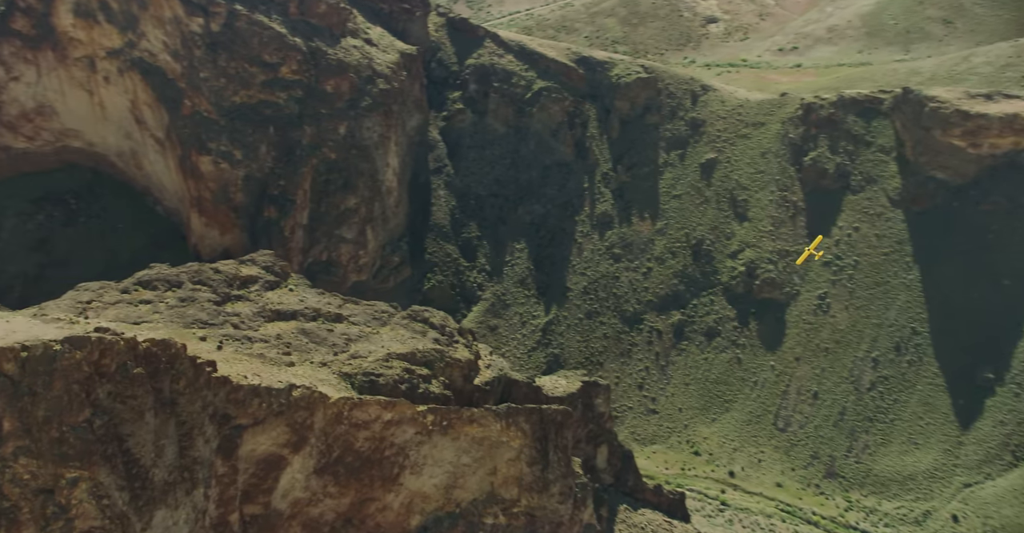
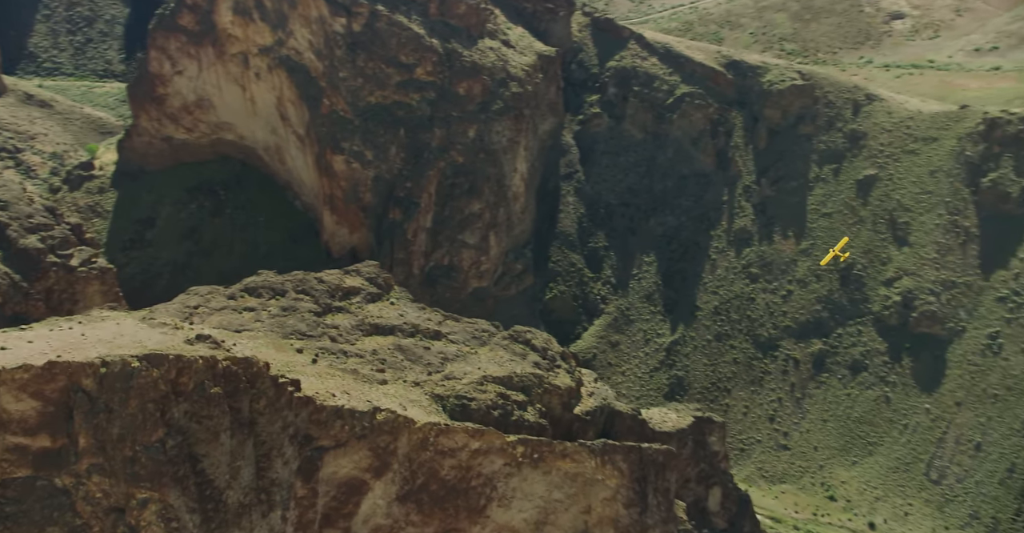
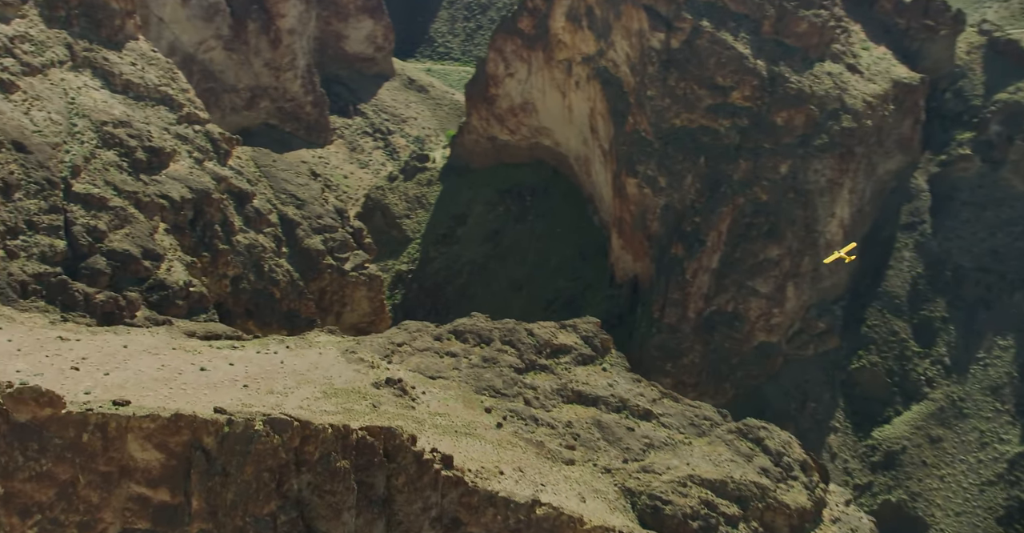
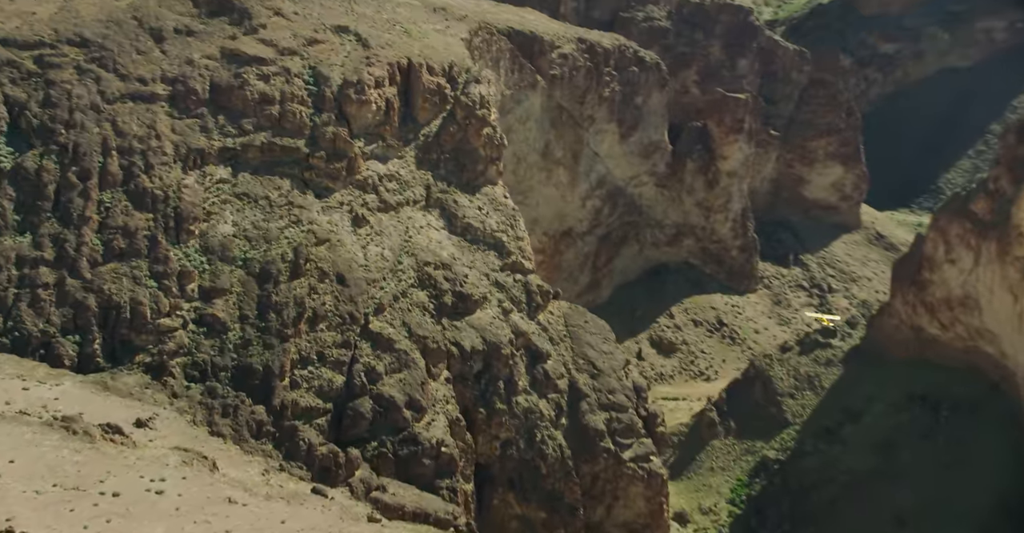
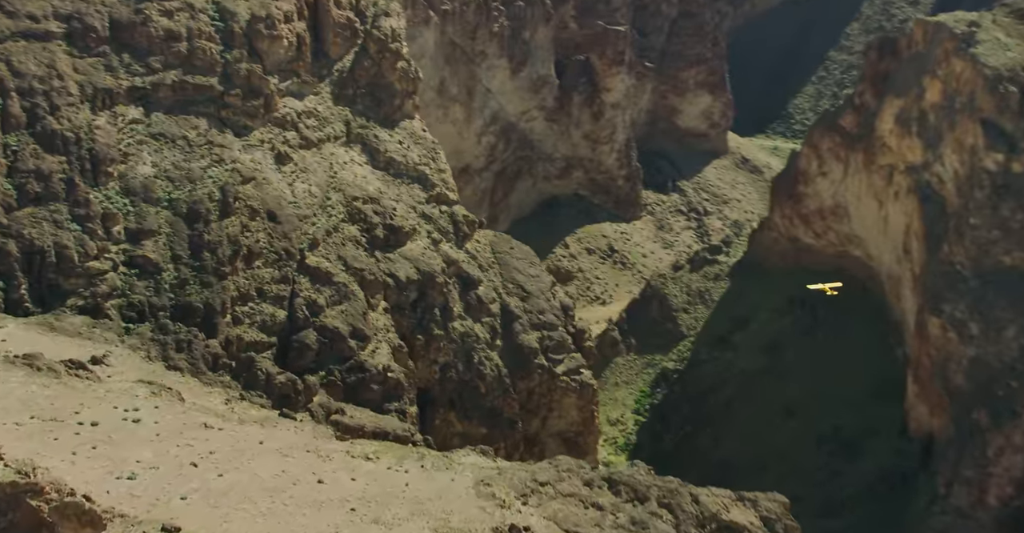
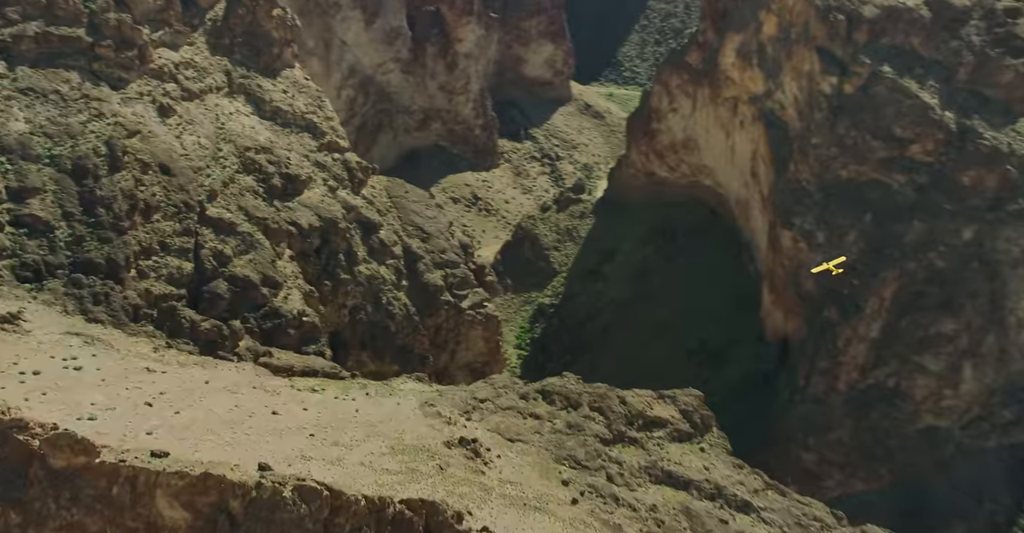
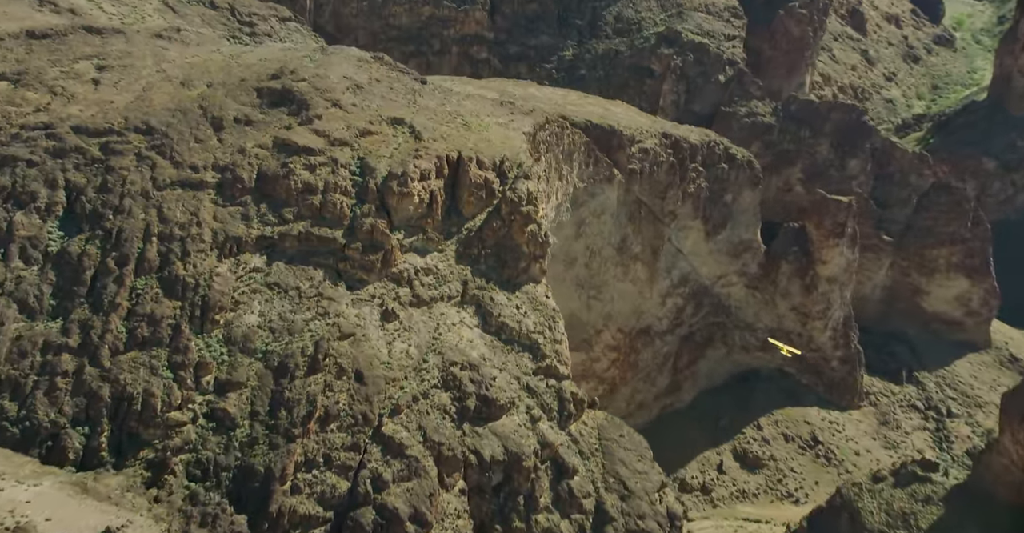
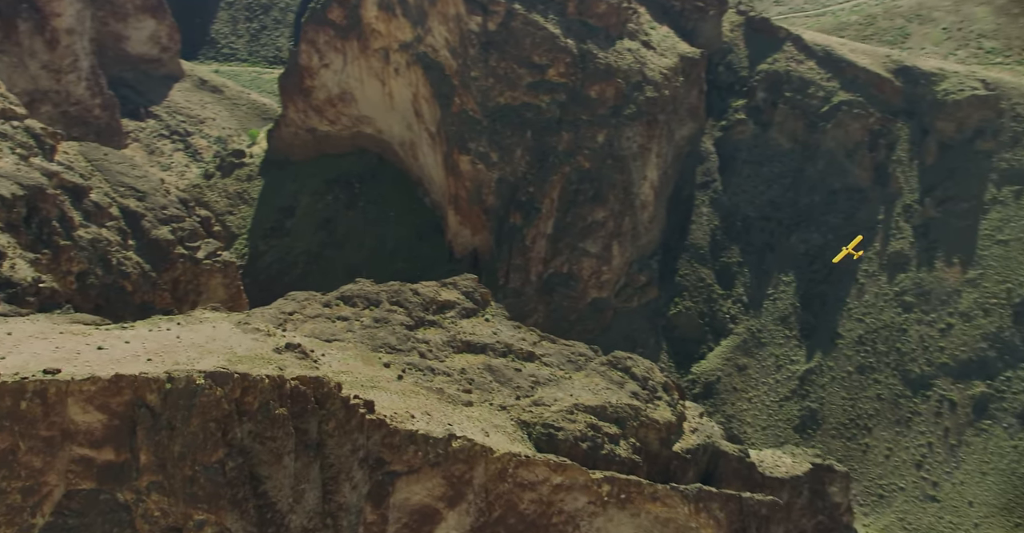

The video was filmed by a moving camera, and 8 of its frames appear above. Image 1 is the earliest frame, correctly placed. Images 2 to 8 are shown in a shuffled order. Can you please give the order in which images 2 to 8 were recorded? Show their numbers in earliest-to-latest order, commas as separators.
2, 8, 3, 6, 5, 4, 7
